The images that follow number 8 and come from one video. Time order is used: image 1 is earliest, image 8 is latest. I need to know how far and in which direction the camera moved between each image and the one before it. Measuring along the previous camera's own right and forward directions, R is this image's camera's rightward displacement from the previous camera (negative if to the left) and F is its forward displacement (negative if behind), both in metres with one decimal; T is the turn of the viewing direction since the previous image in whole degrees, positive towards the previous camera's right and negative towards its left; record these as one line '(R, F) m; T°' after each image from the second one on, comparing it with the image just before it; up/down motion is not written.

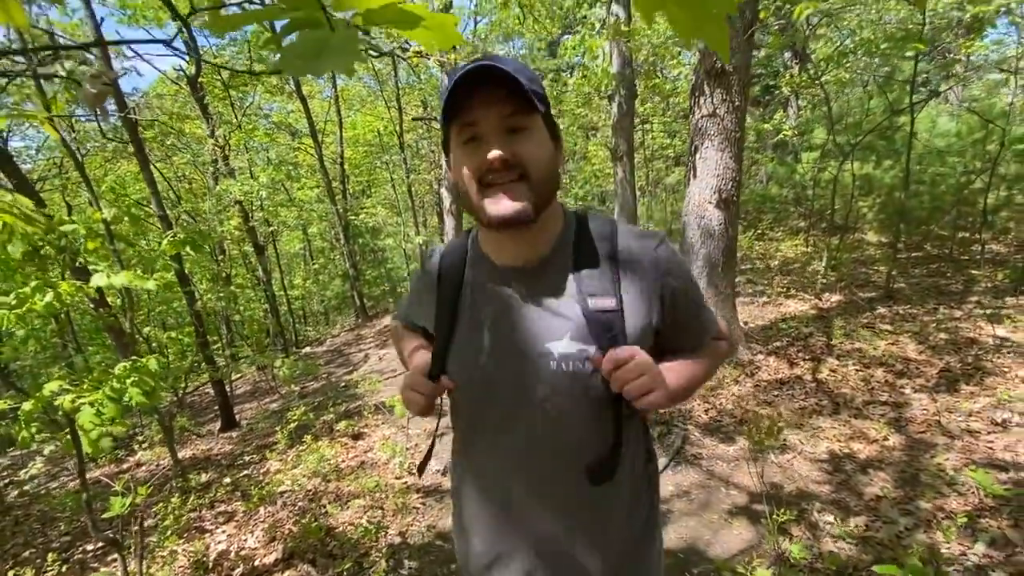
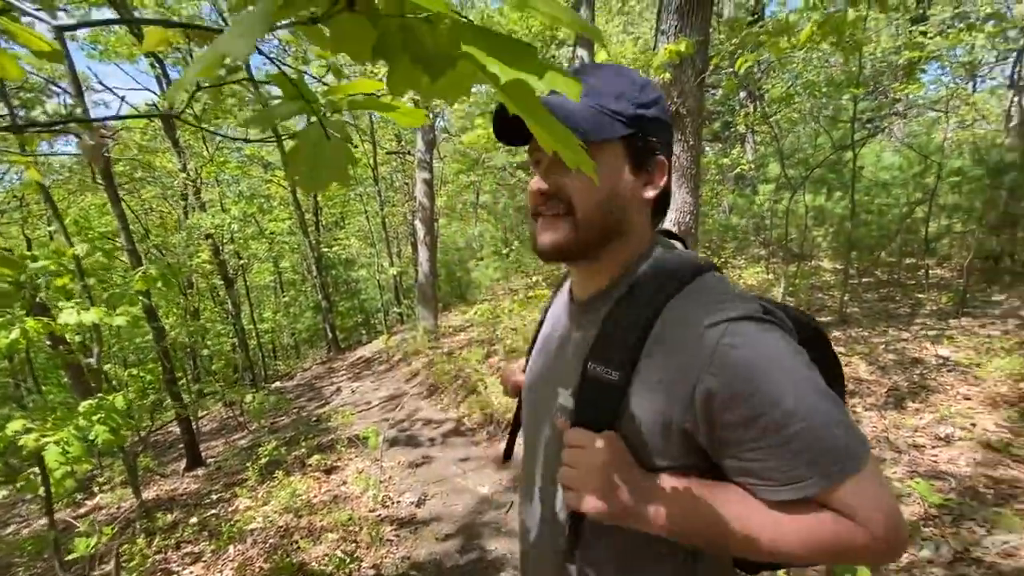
(0.0, -0.2) m; +3°
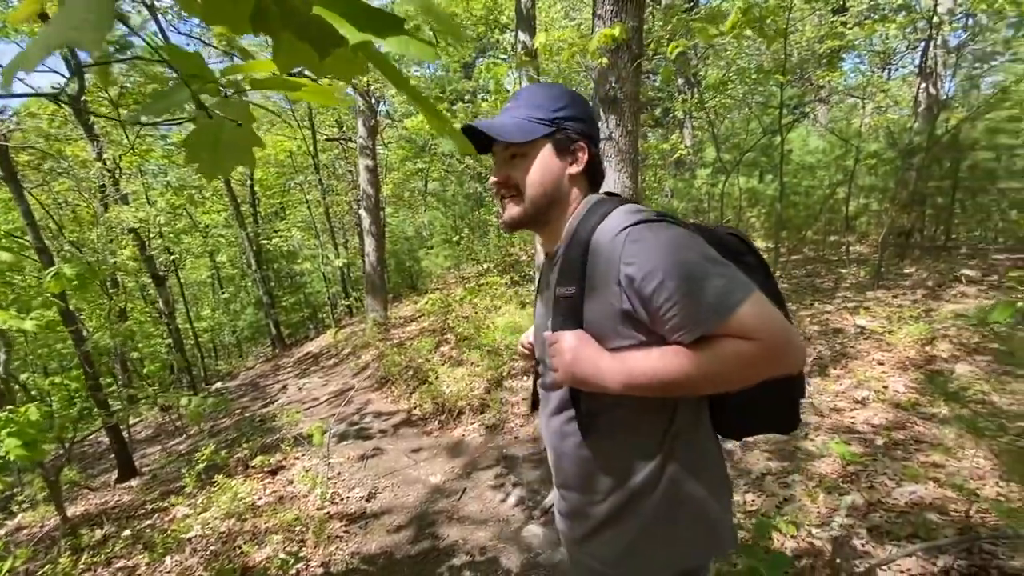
(0.0, -0.1) m; +5°
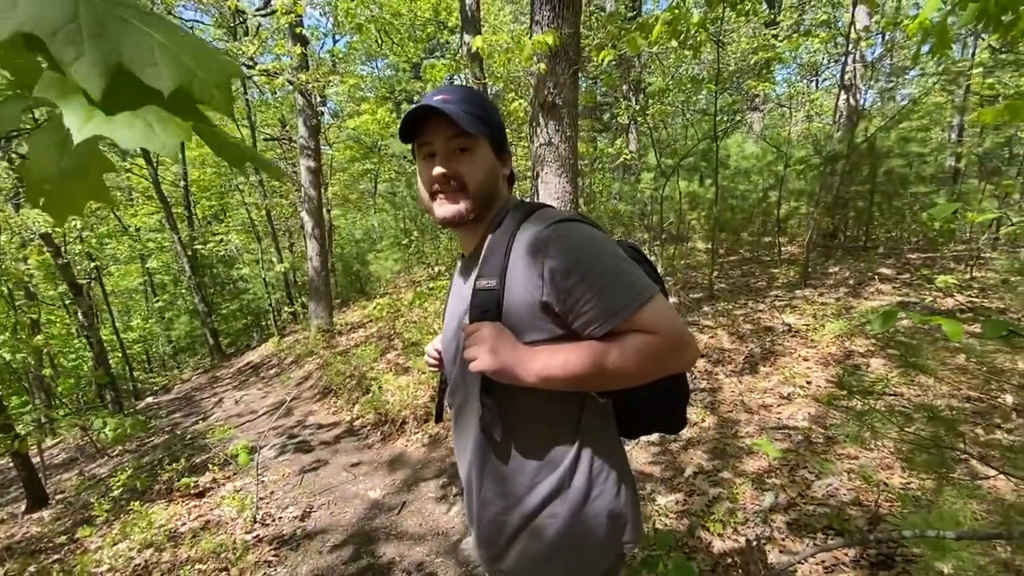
(+0.1, 0.0) m; +5°
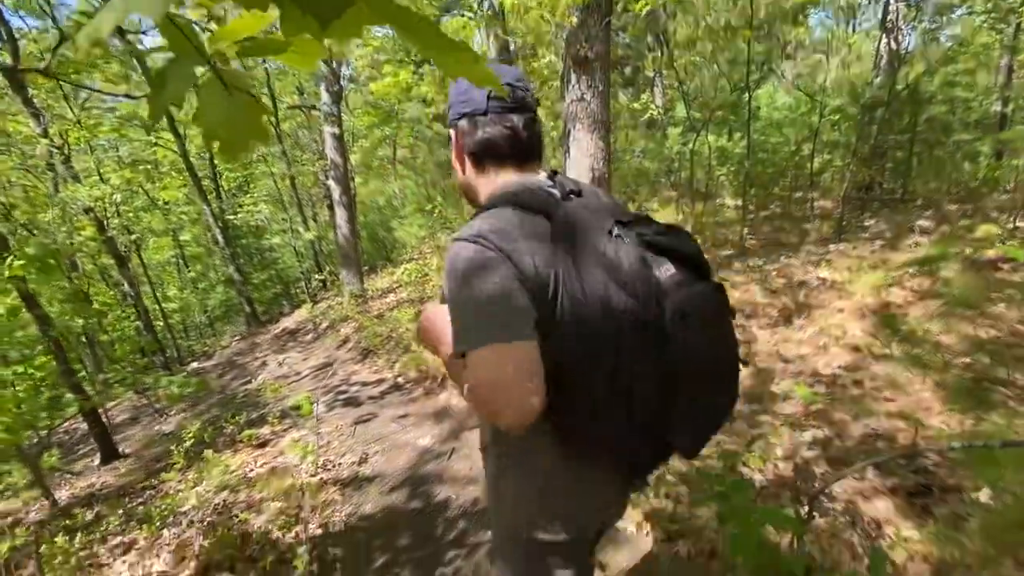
(-0.2, -0.2) m; -2°
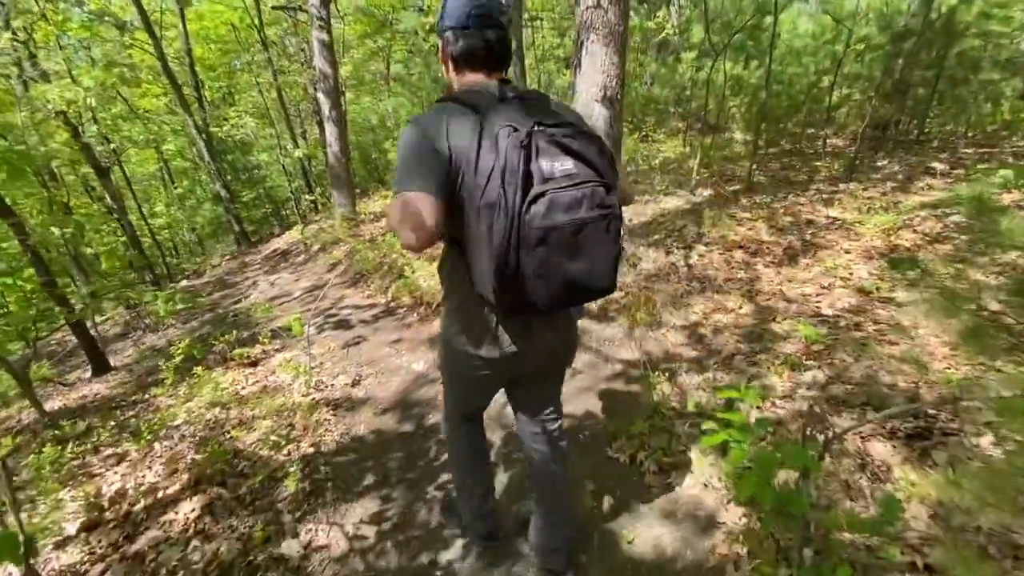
(0.0, +0.2) m; +1°
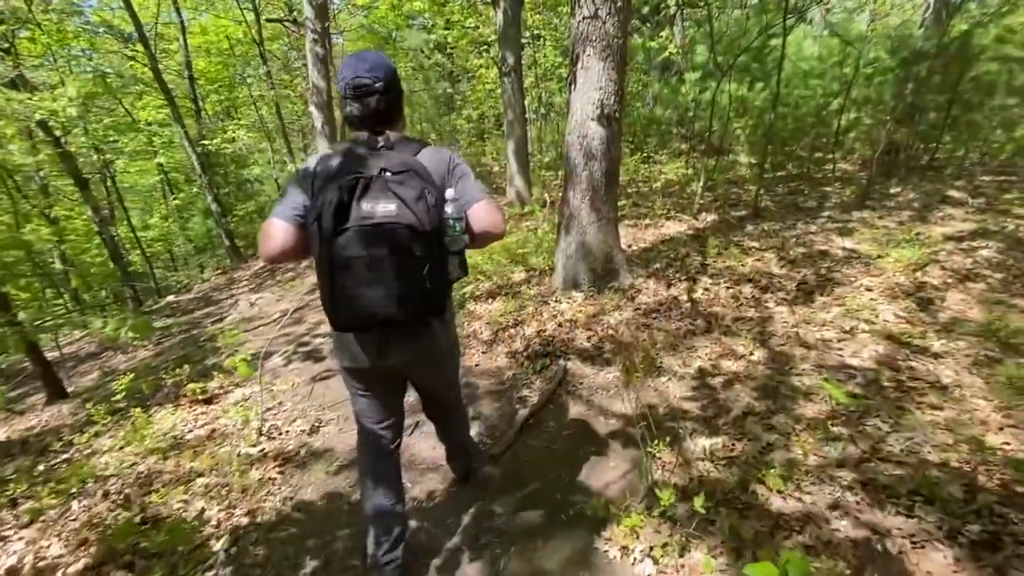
(+0.1, +0.6) m; 0°
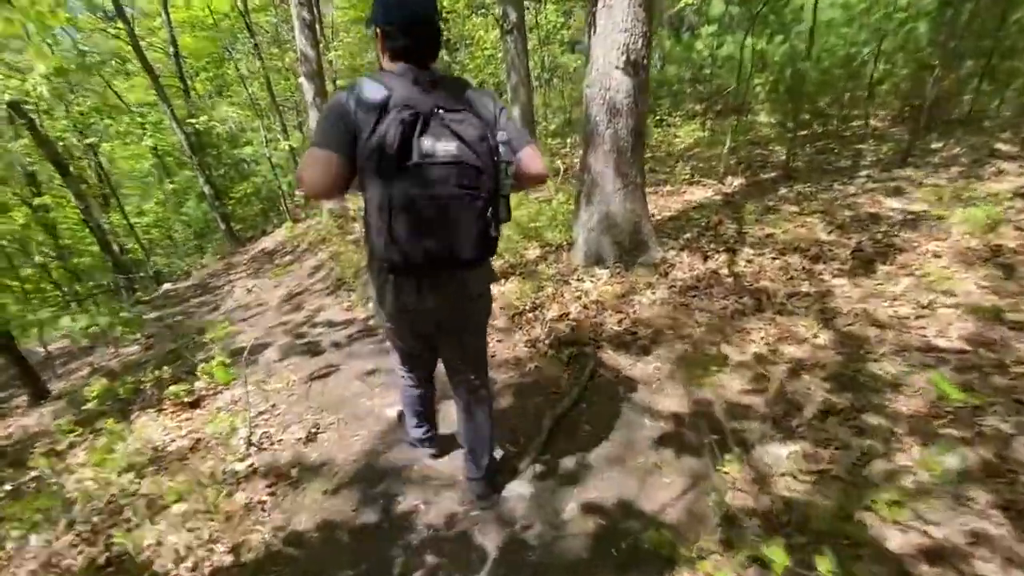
(-0.1, +0.6) m; 0°
